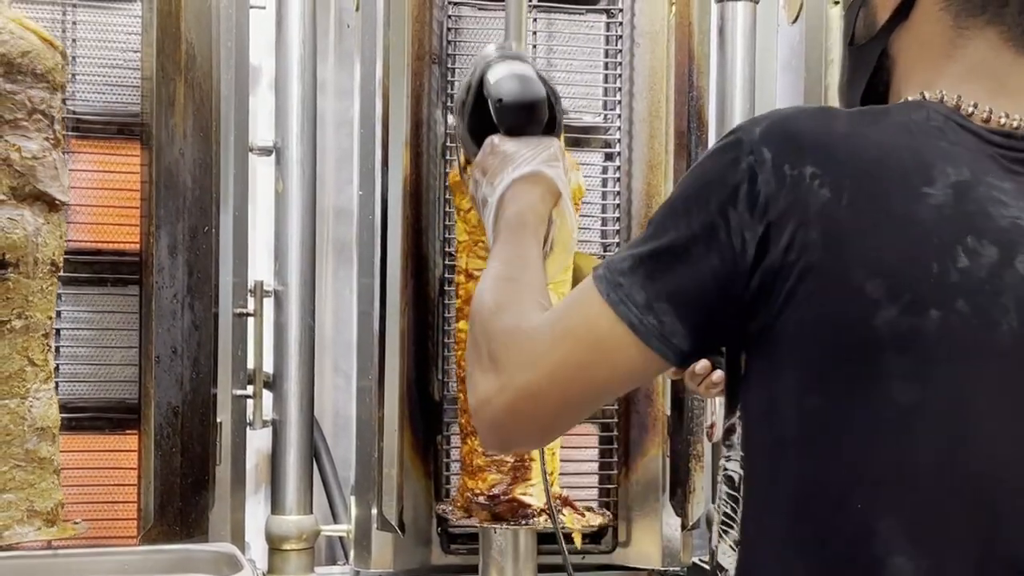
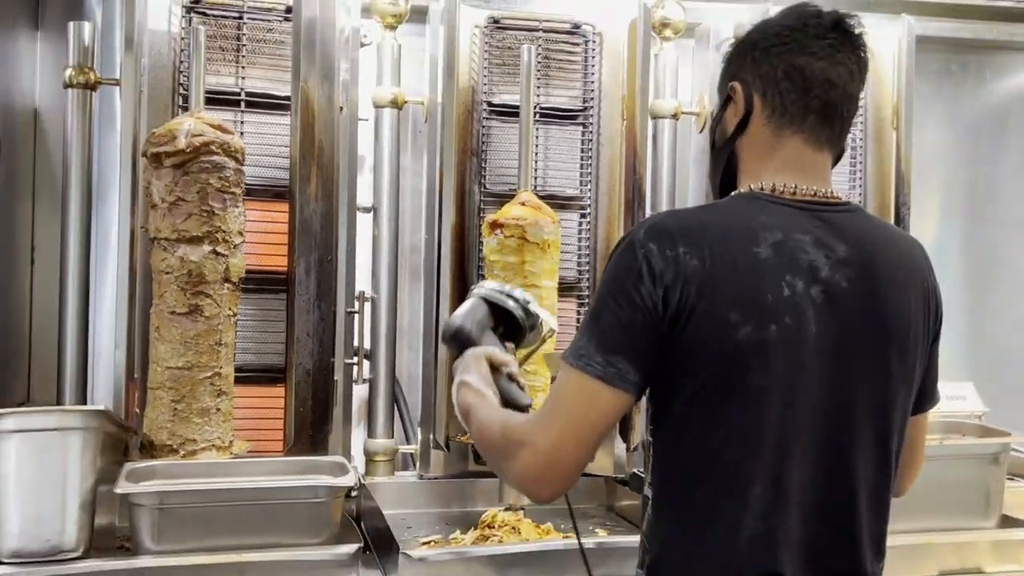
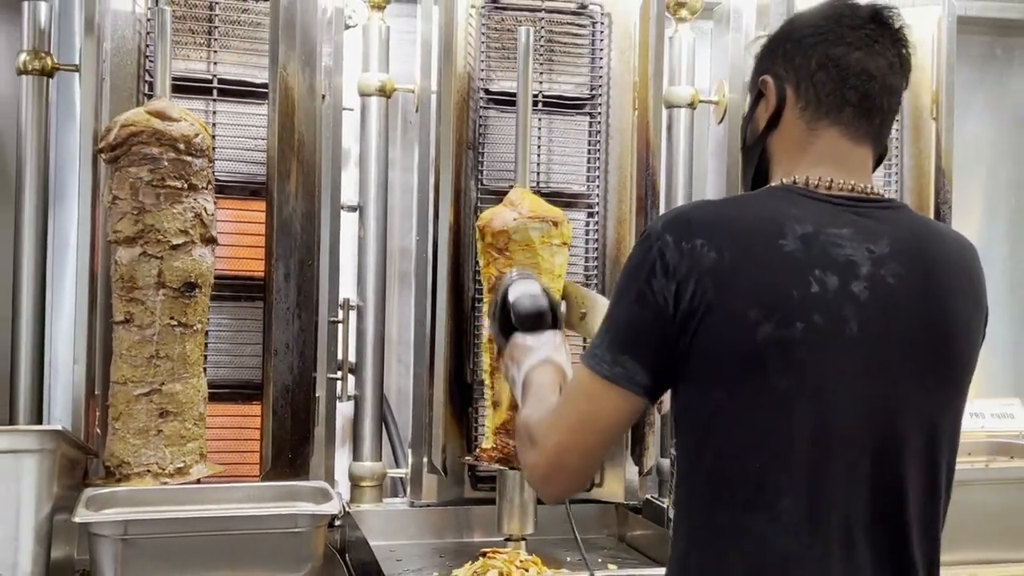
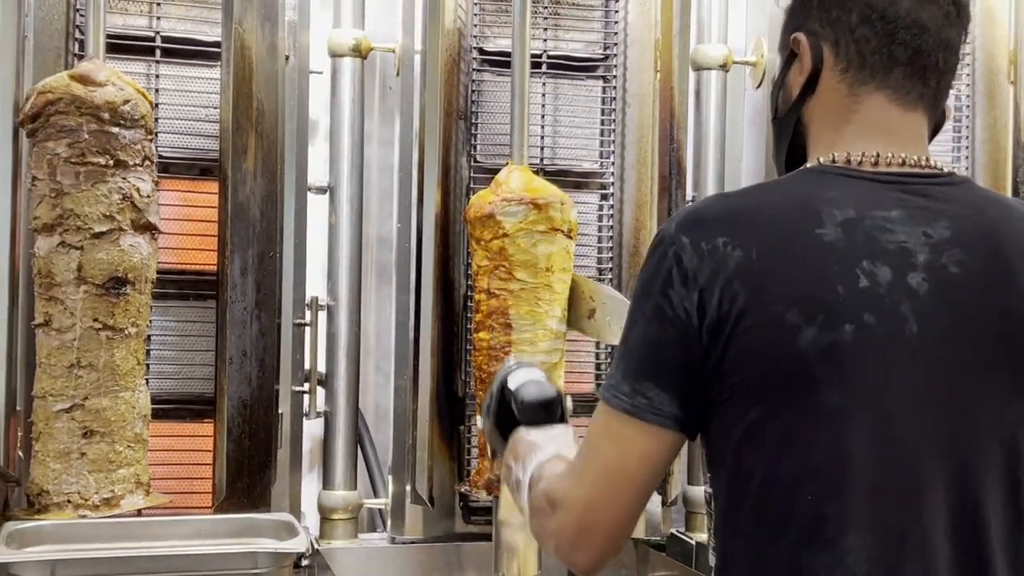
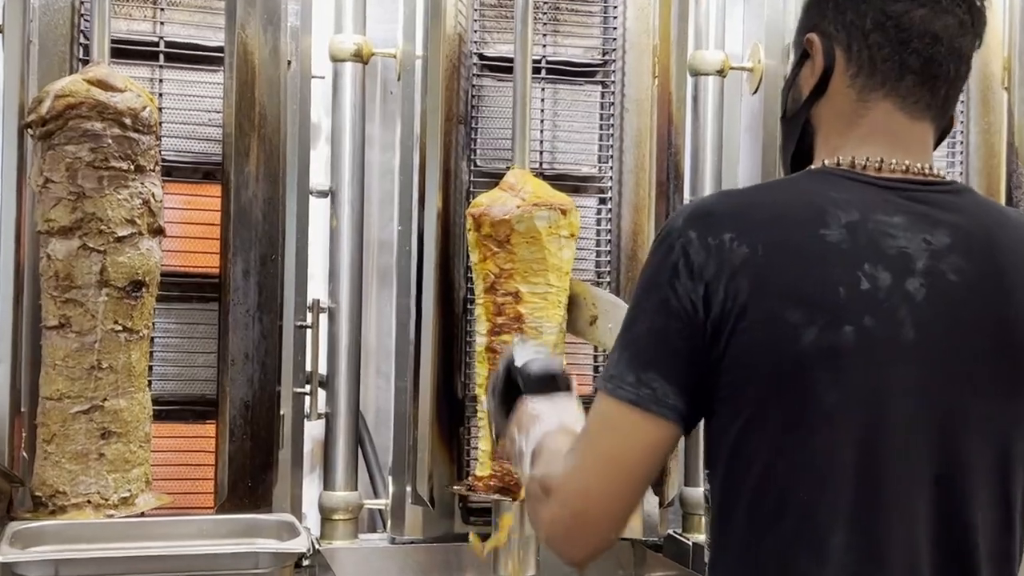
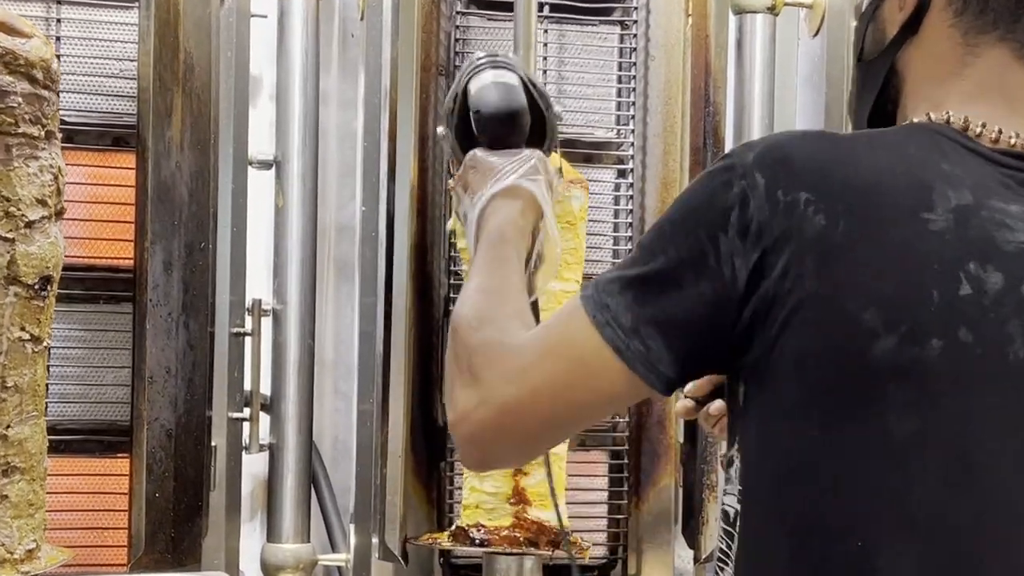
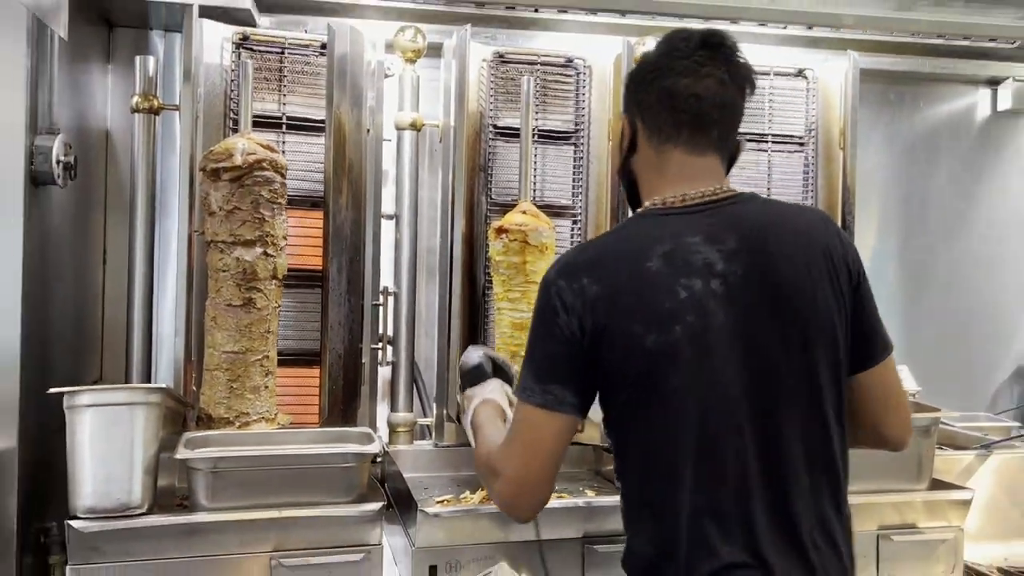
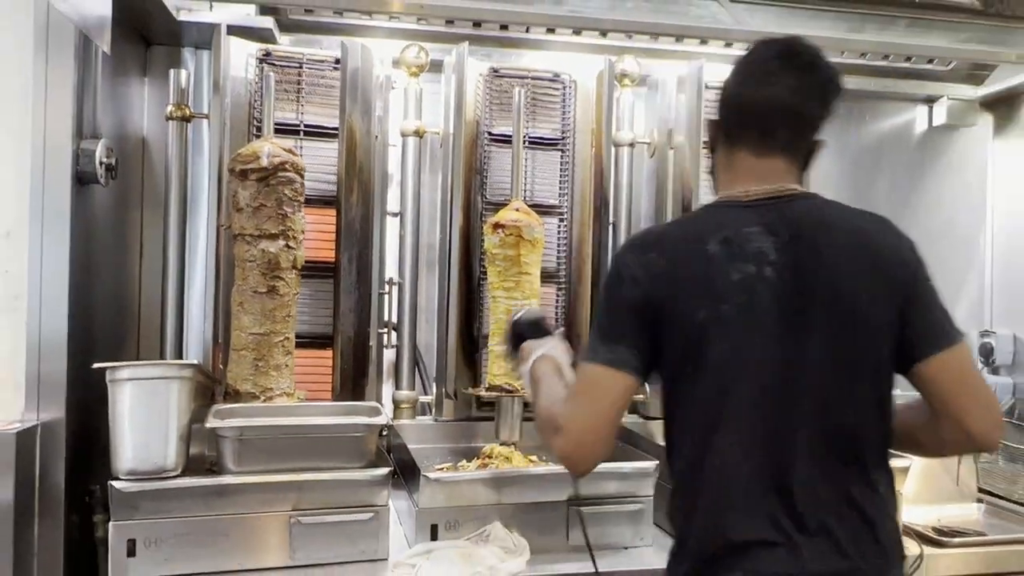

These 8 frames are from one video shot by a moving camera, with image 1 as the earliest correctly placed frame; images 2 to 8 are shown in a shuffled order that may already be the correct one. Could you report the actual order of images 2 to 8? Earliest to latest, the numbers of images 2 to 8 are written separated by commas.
4, 3, 5, 6, 2, 7, 8
